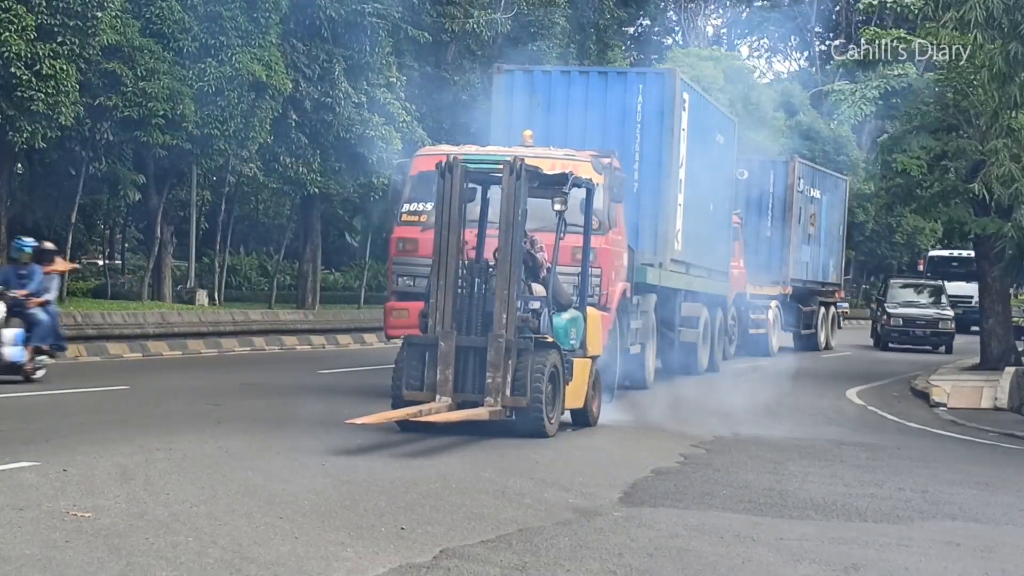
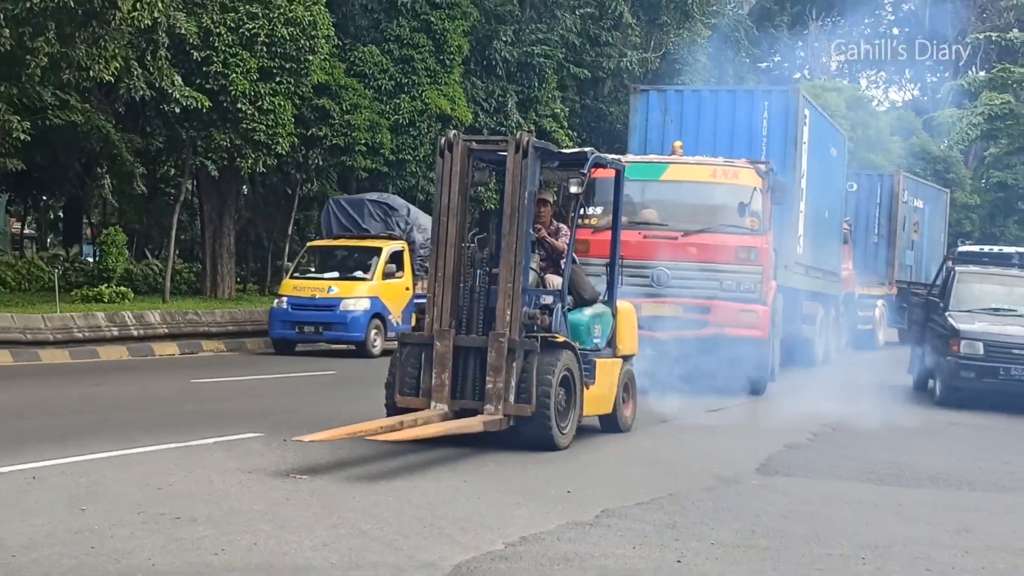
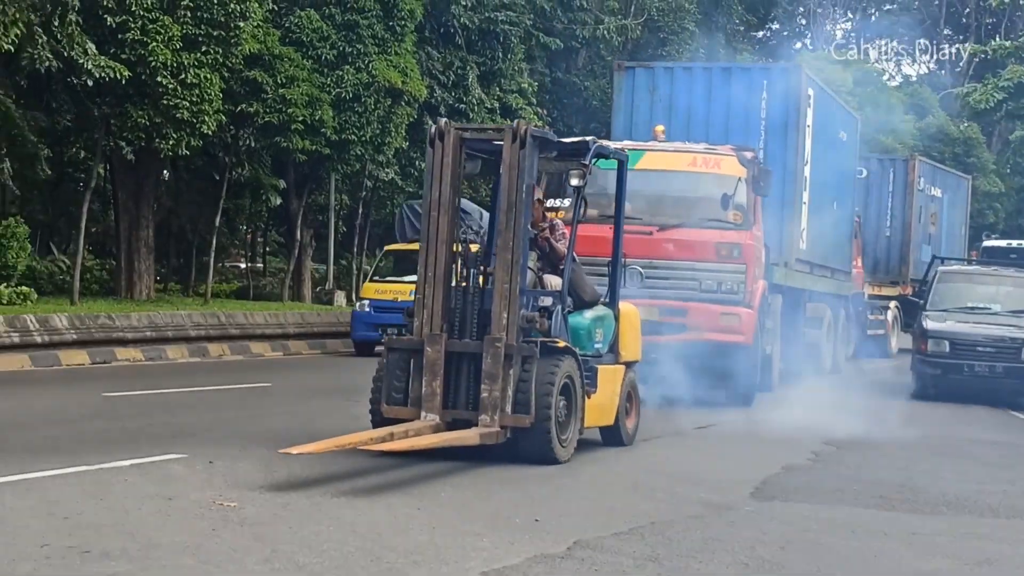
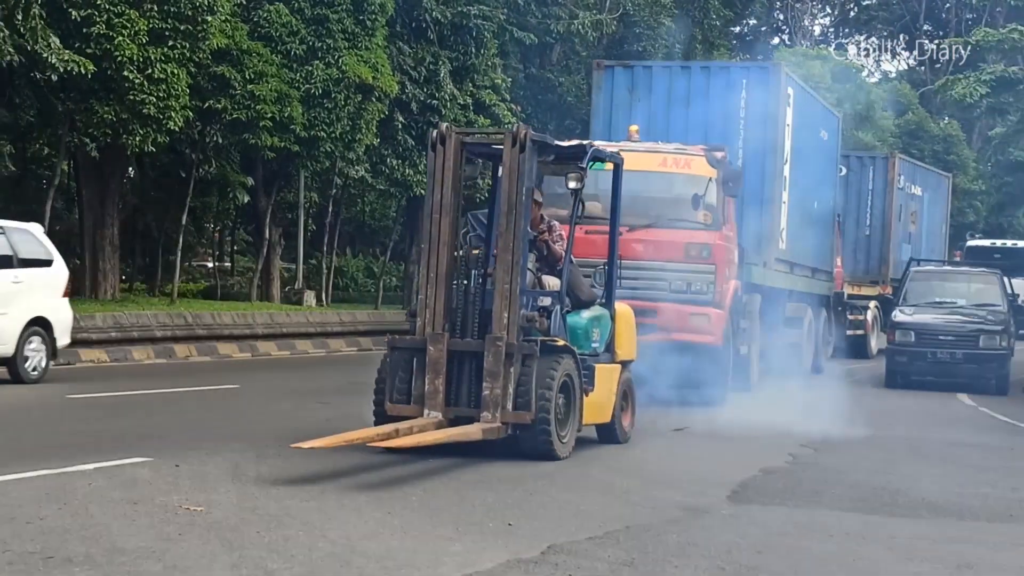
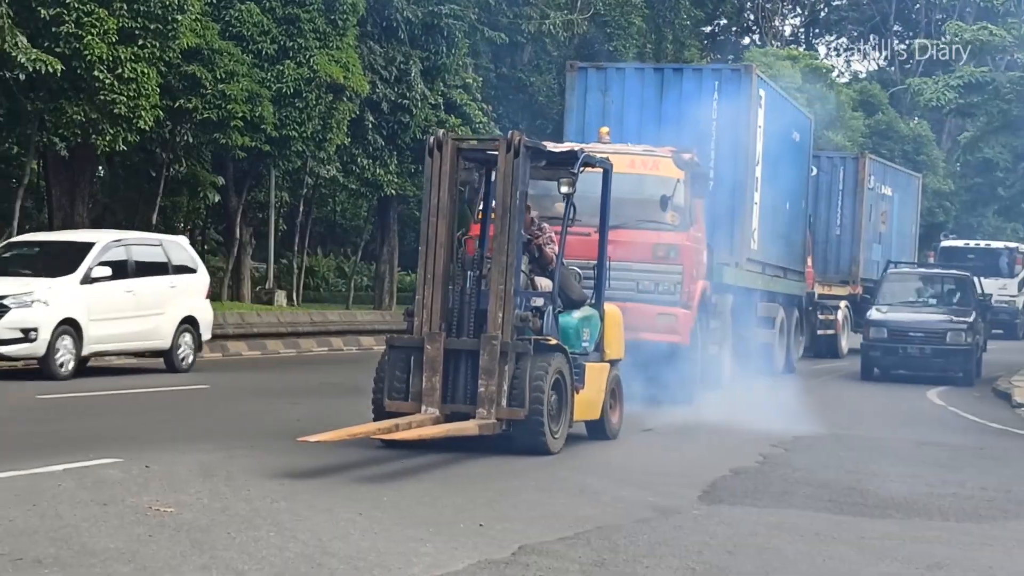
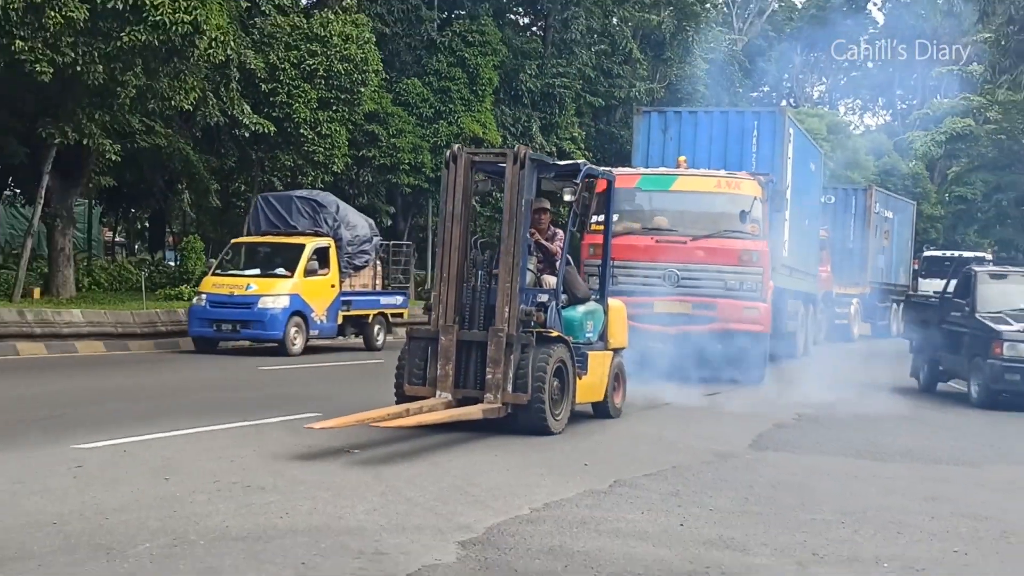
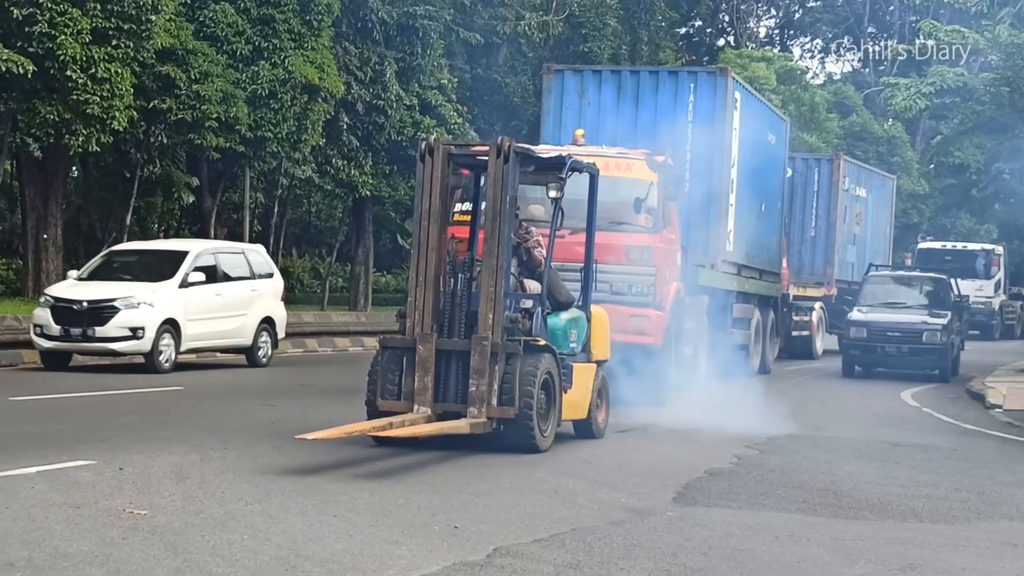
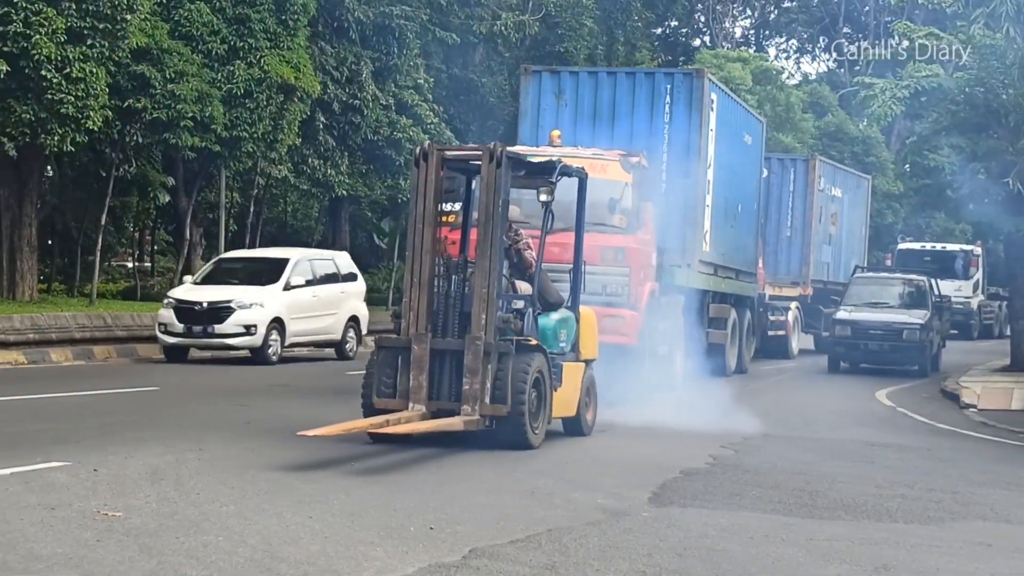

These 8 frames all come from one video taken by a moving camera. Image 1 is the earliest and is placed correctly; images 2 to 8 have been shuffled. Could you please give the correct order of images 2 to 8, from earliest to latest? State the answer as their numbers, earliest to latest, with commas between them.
8, 7, 5, 4, 3, 2, 6
